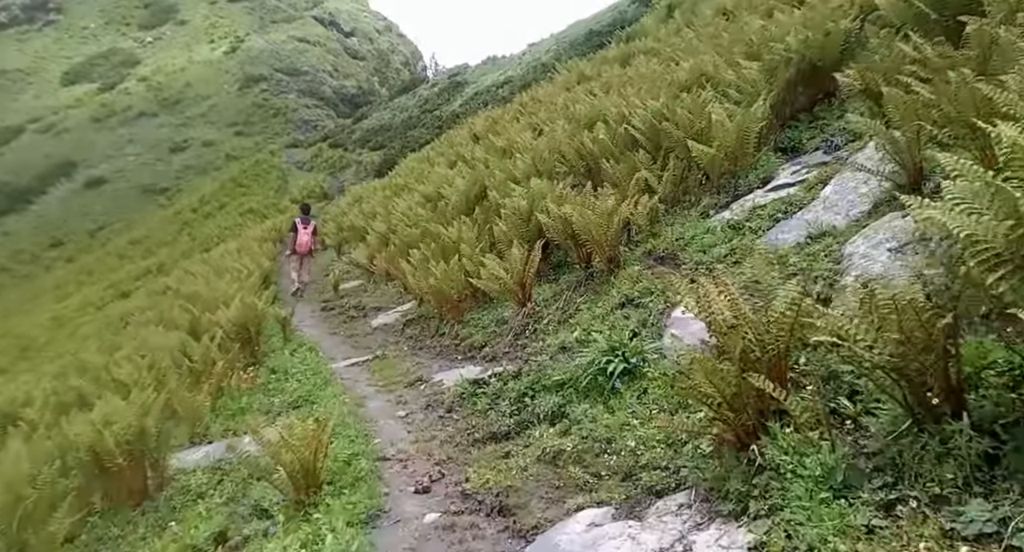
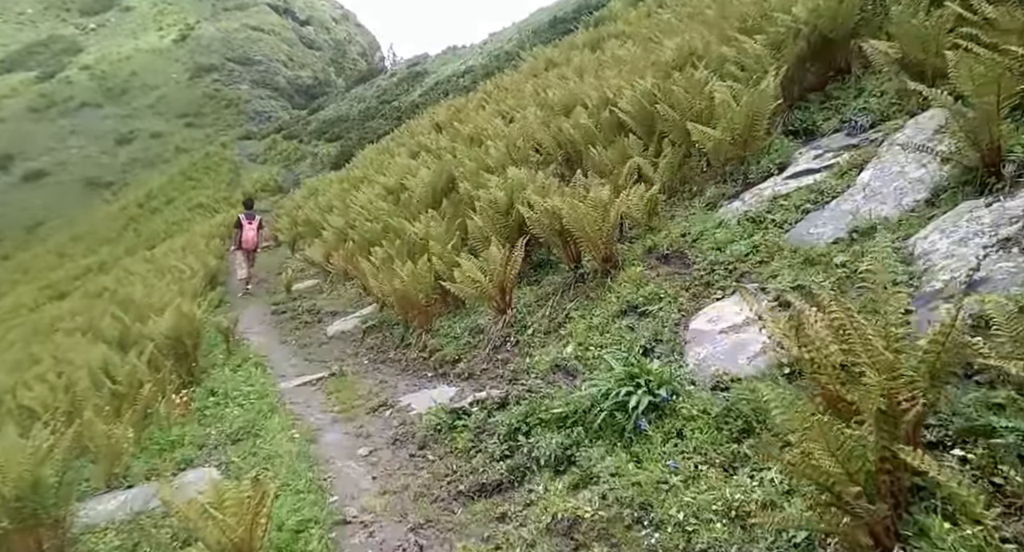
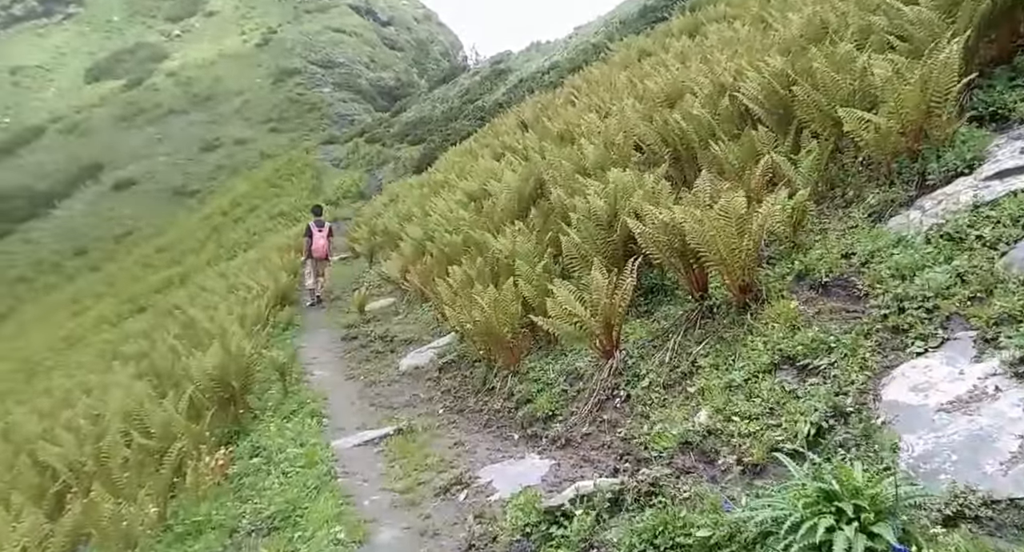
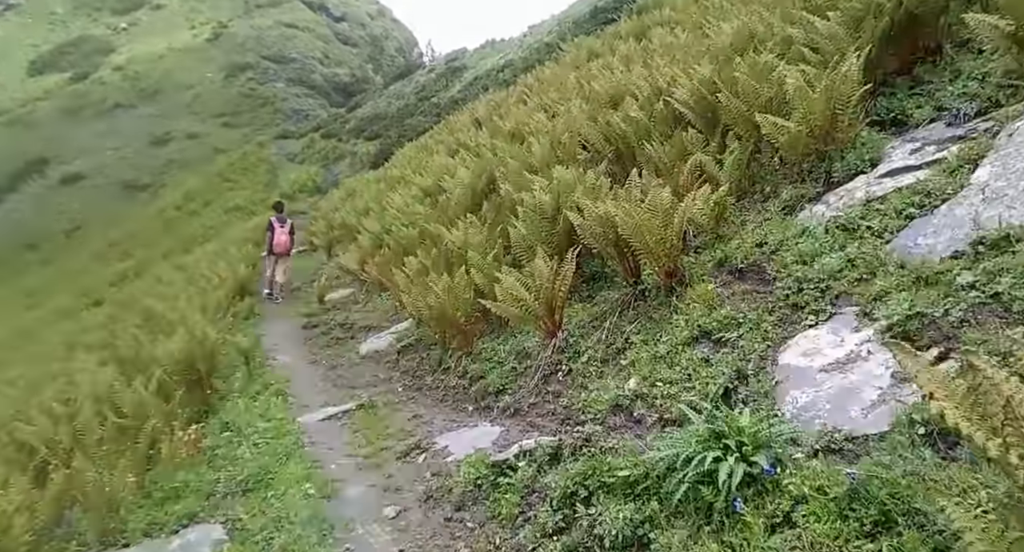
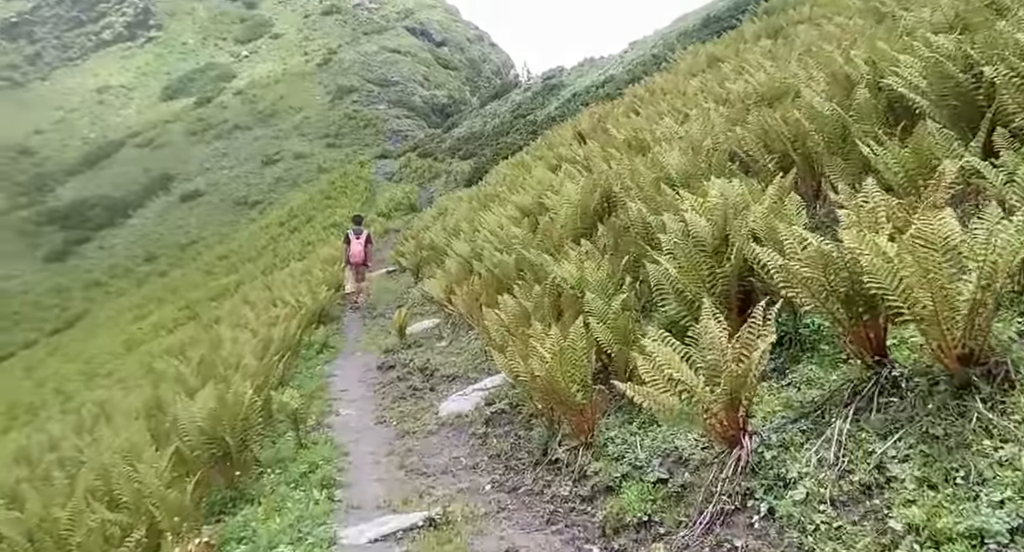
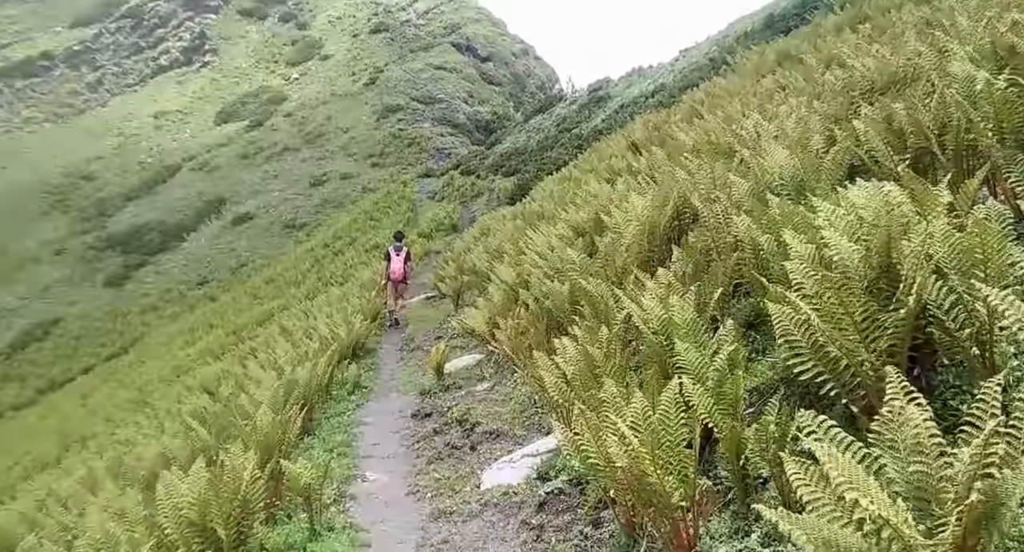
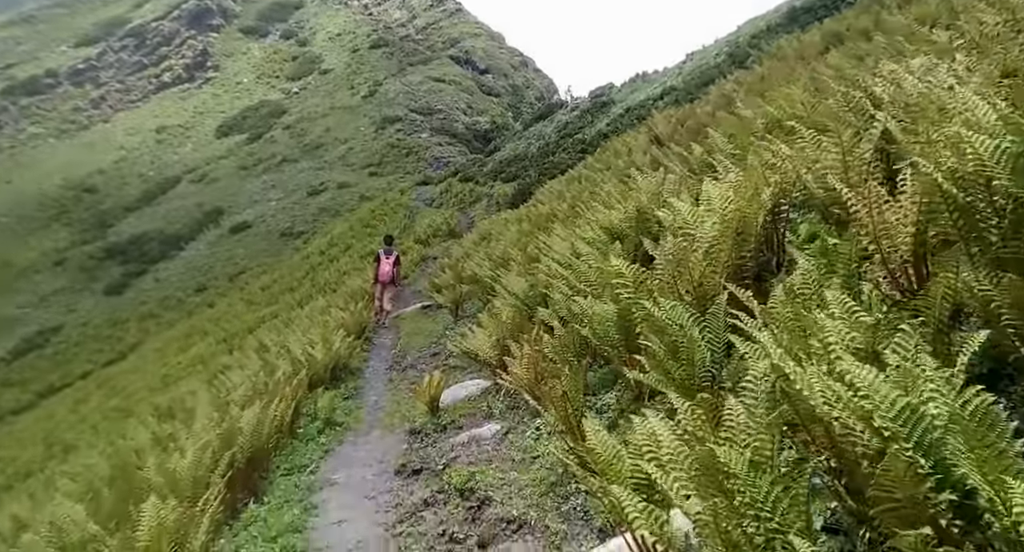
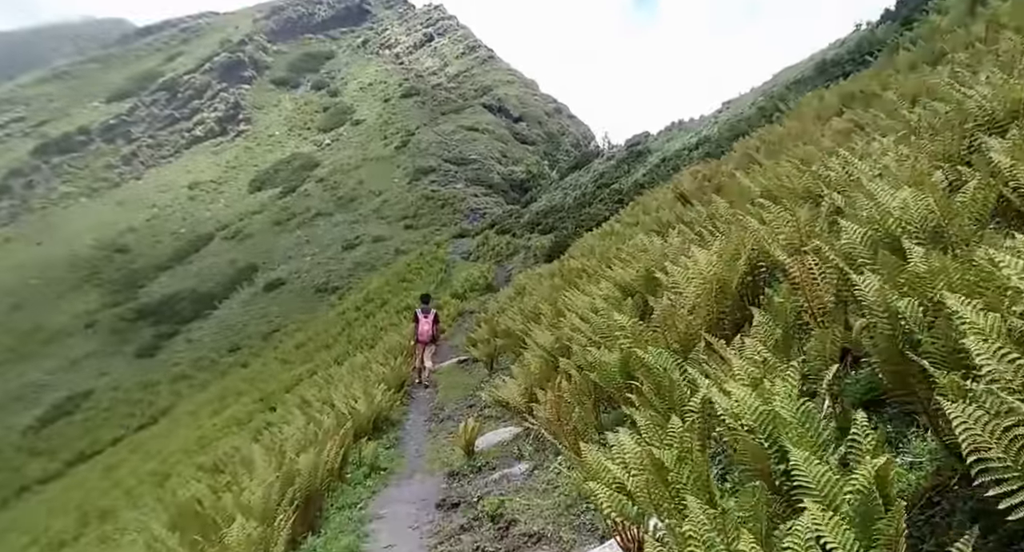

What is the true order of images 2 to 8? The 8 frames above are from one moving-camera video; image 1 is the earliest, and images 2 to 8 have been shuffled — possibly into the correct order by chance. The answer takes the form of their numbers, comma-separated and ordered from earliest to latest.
2, 4, 3, 5, 6, 8, 7
